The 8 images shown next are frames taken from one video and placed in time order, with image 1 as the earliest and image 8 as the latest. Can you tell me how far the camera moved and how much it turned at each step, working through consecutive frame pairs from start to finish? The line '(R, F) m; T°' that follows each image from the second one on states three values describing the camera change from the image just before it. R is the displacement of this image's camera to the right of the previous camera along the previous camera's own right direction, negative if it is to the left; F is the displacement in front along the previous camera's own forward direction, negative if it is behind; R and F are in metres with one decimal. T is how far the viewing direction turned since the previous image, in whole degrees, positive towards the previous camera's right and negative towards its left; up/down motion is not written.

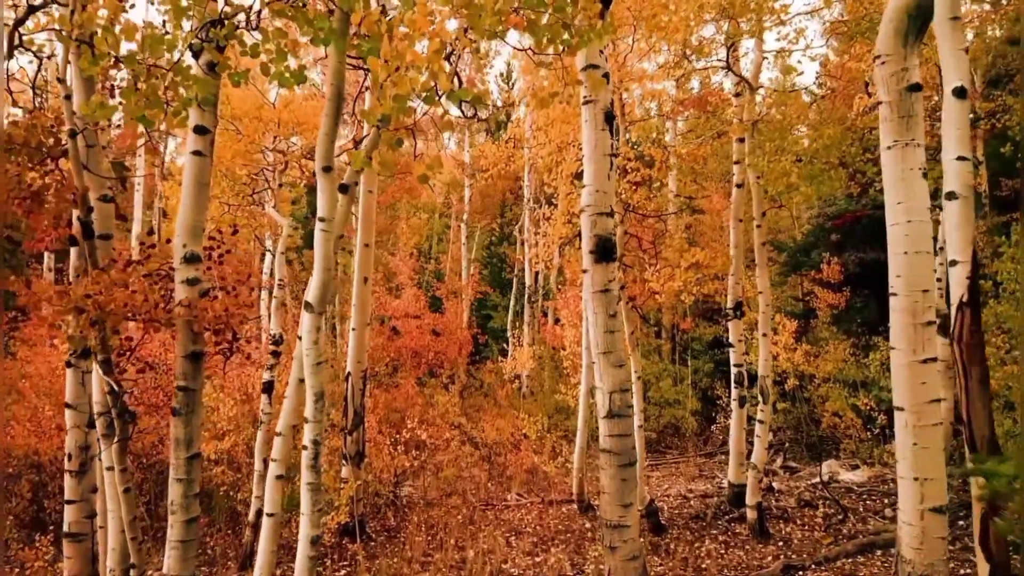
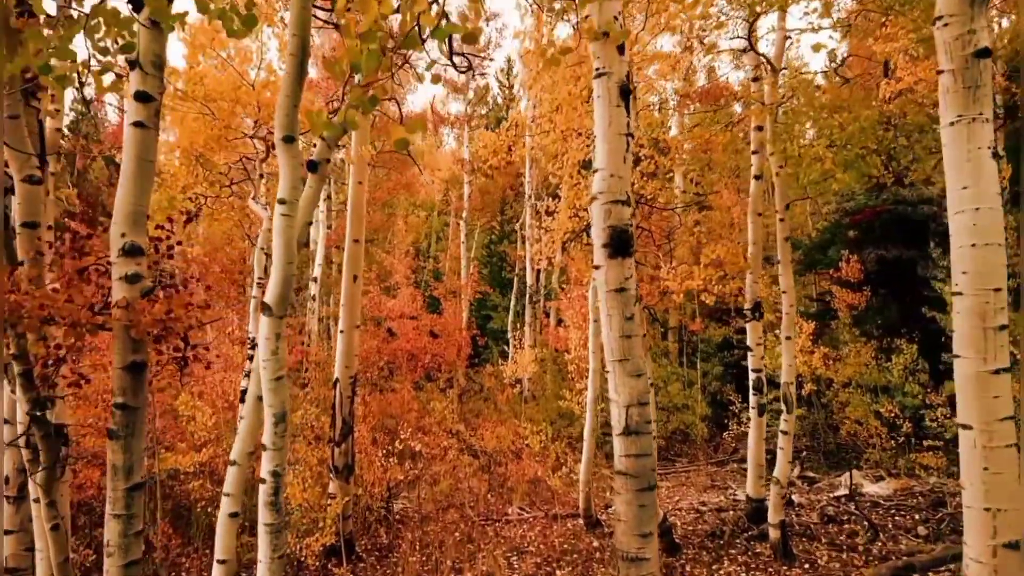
(0.0, +0.7) m; 0°
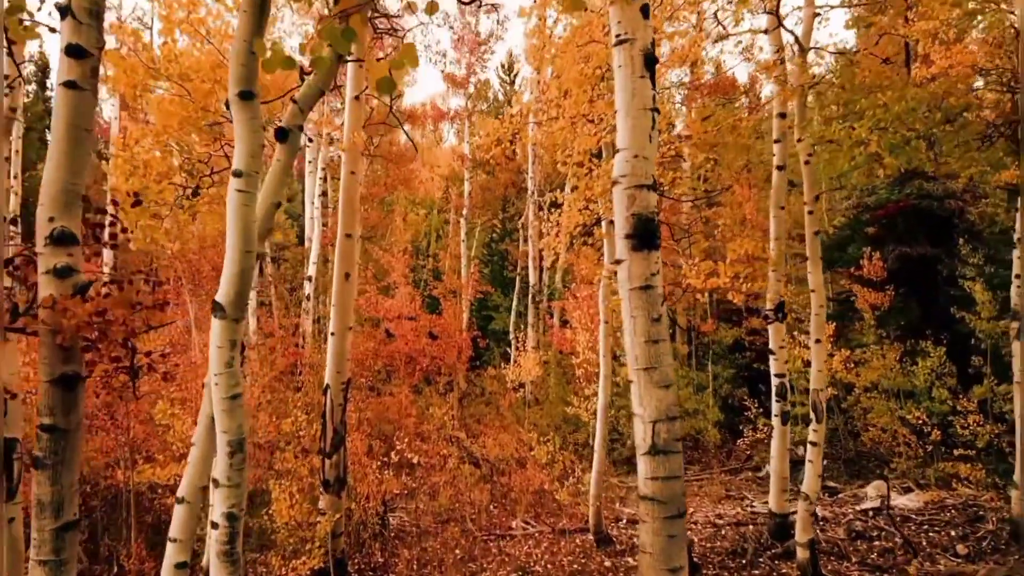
(0.0, +0.6) m; 0°
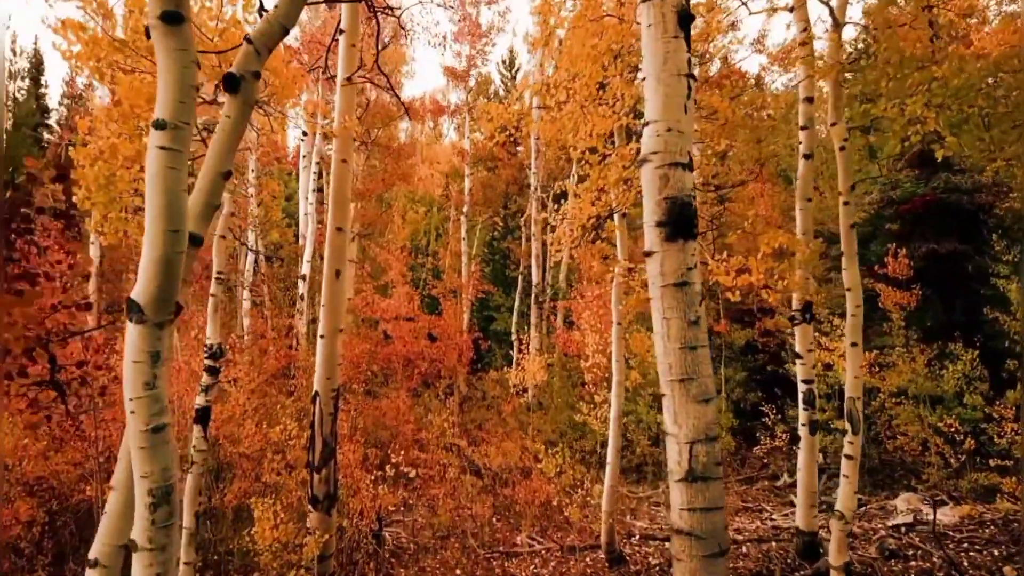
(0.0, +0.7) m; 0°
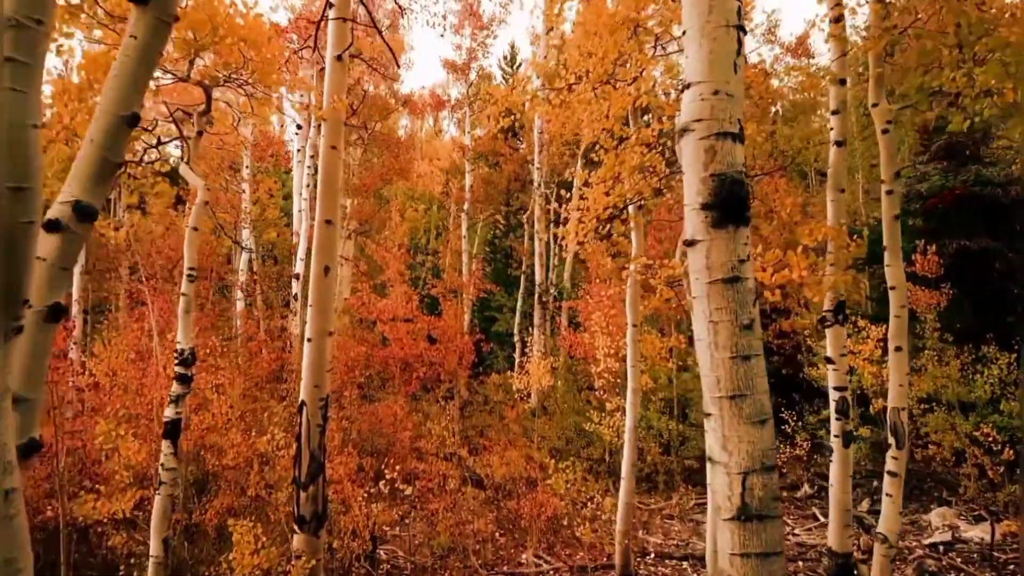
(0.0, +0.7) m; 0°
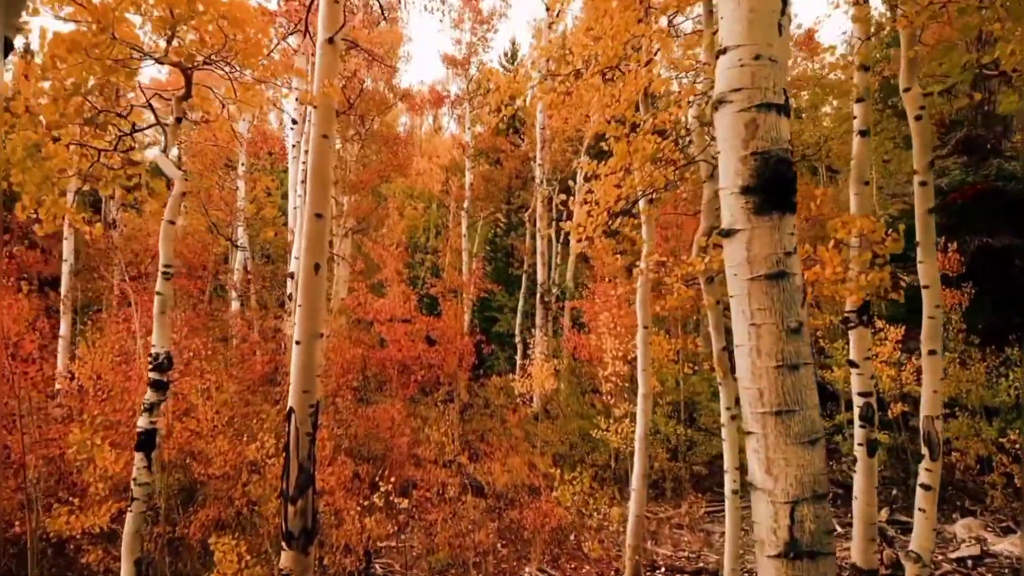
(0.0, +0.4) m; 0°
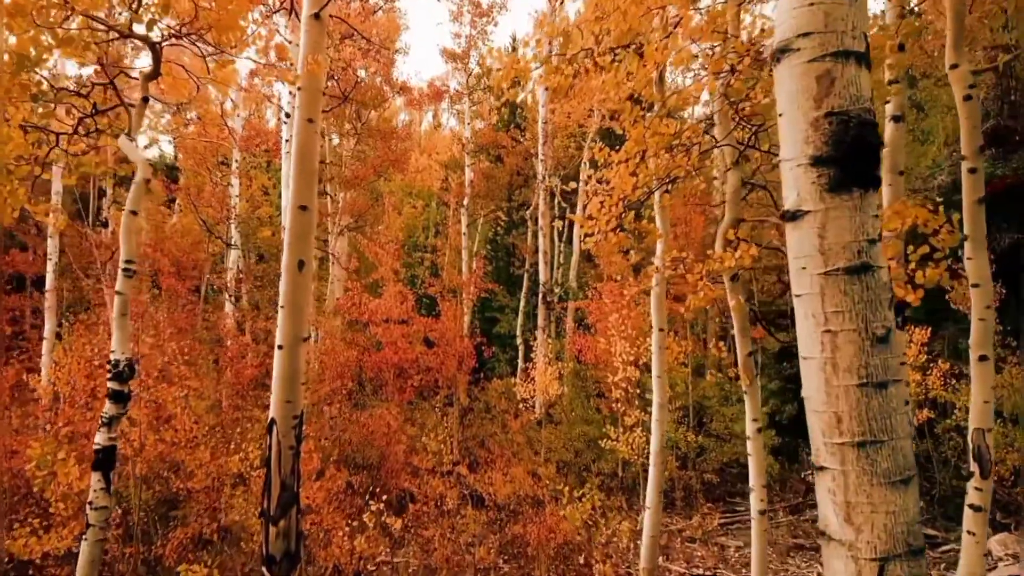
(0.0, +0.6) m; 0°
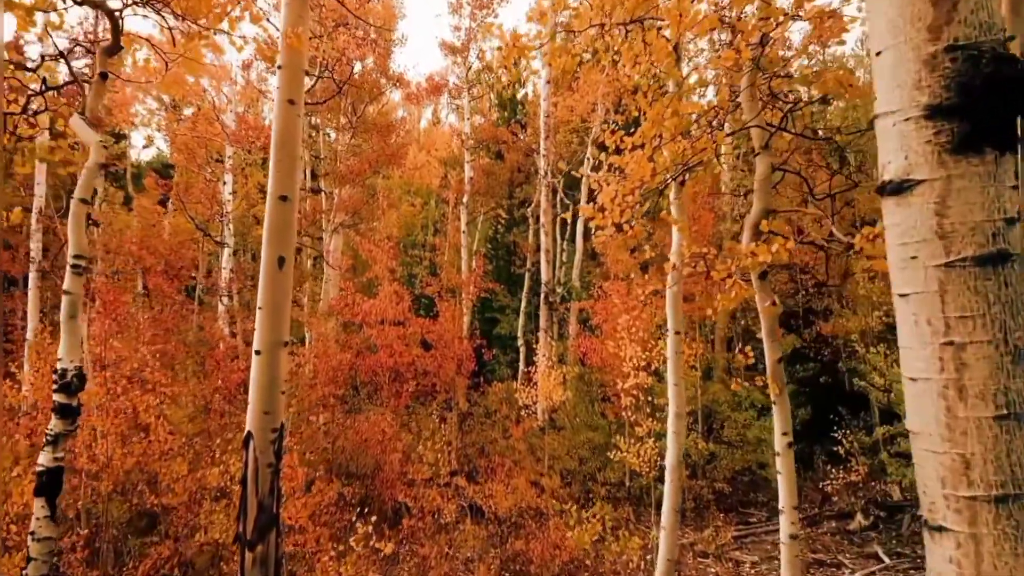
(0.0, +0.5) m; 0°
